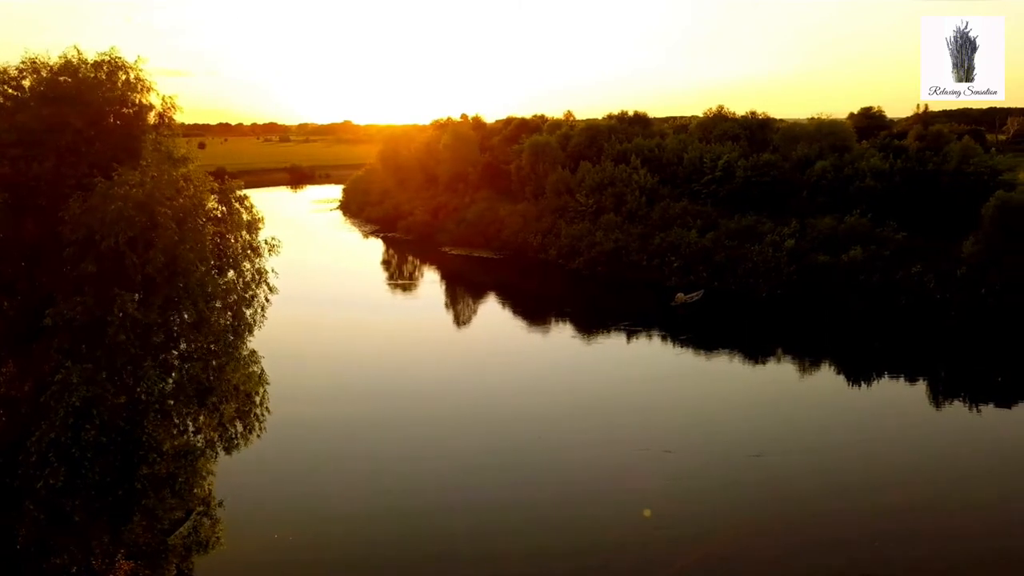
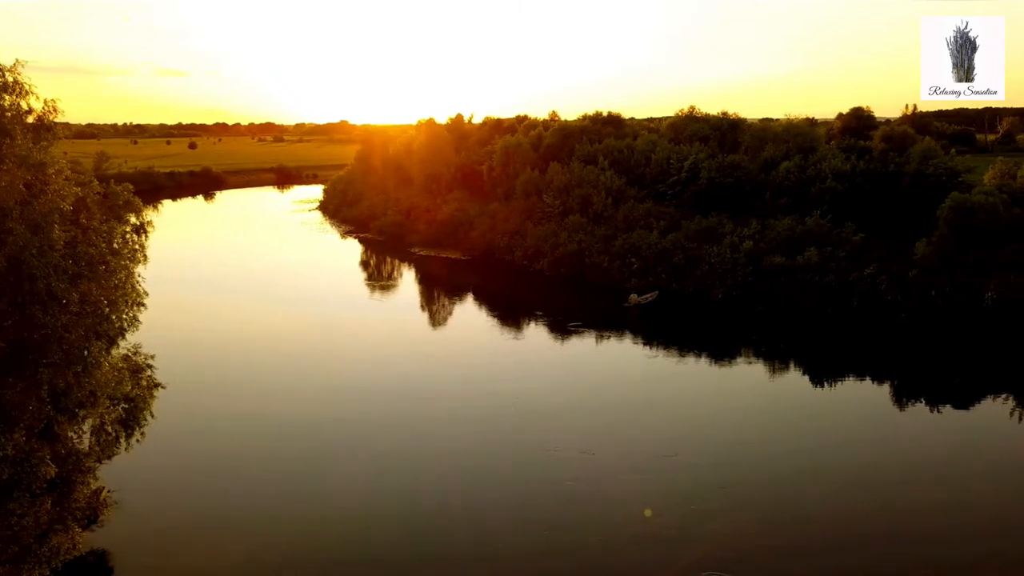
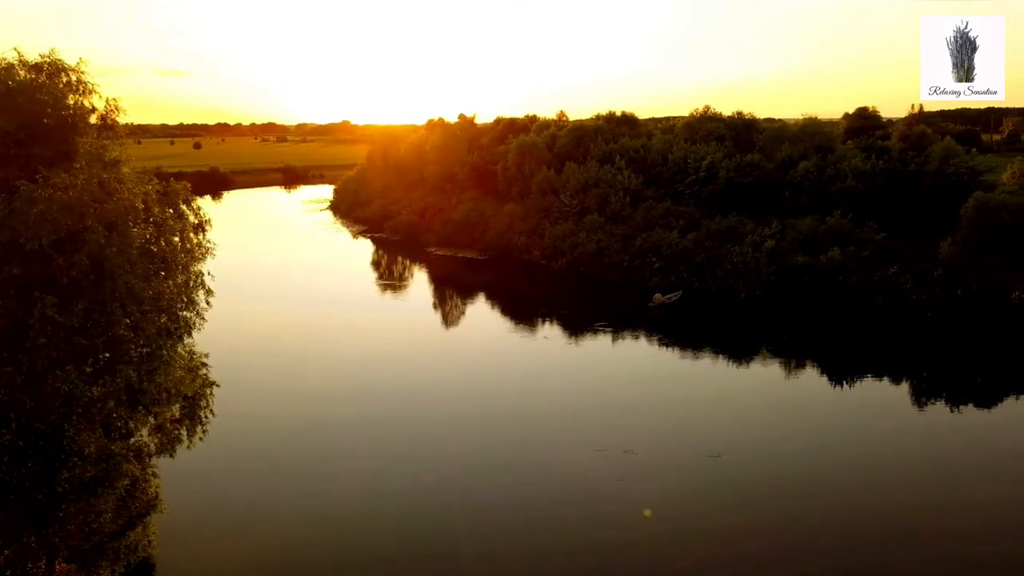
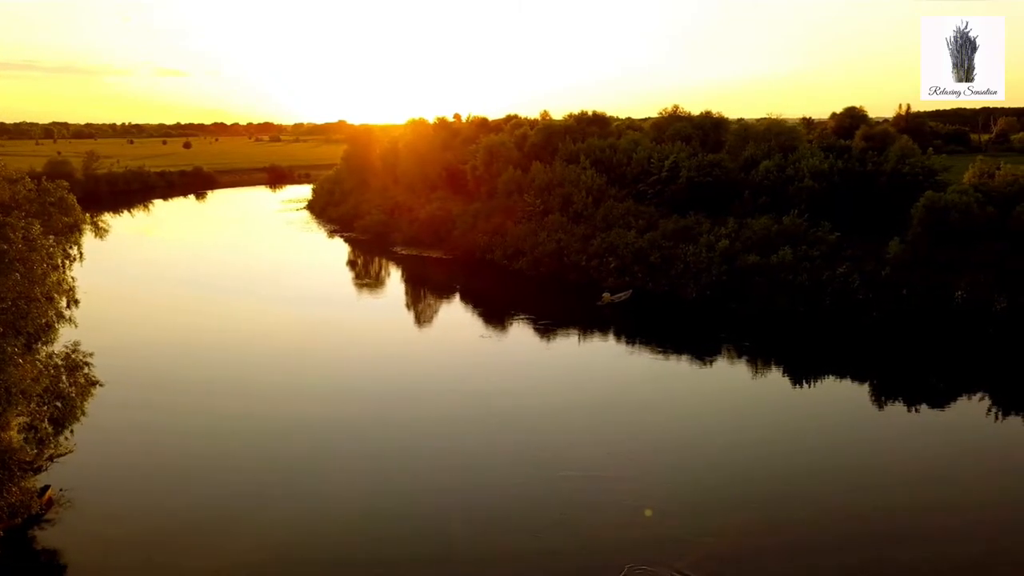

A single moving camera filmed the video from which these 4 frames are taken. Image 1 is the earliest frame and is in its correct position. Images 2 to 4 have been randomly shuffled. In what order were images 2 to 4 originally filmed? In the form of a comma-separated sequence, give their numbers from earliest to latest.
3, 2, 4
